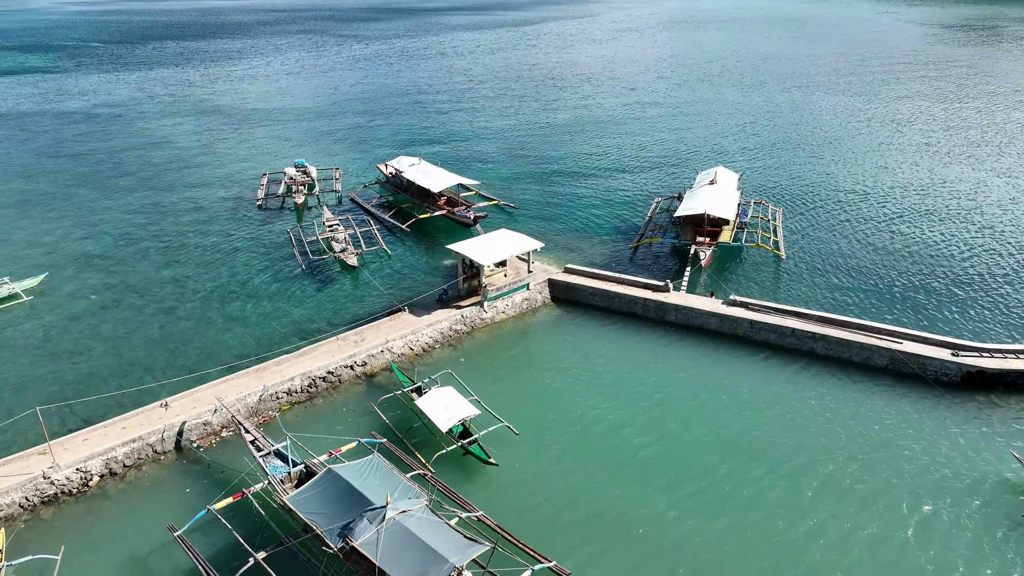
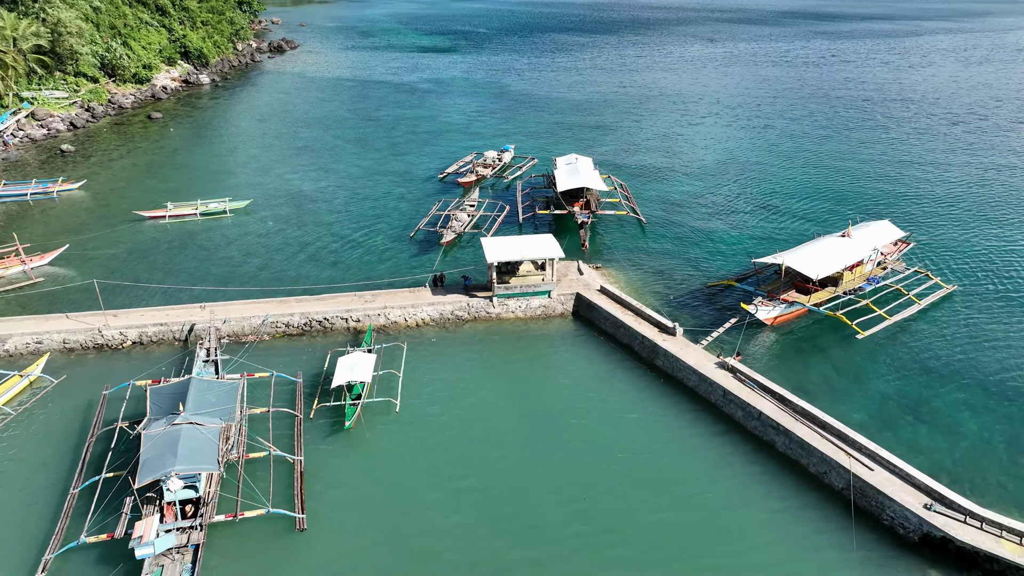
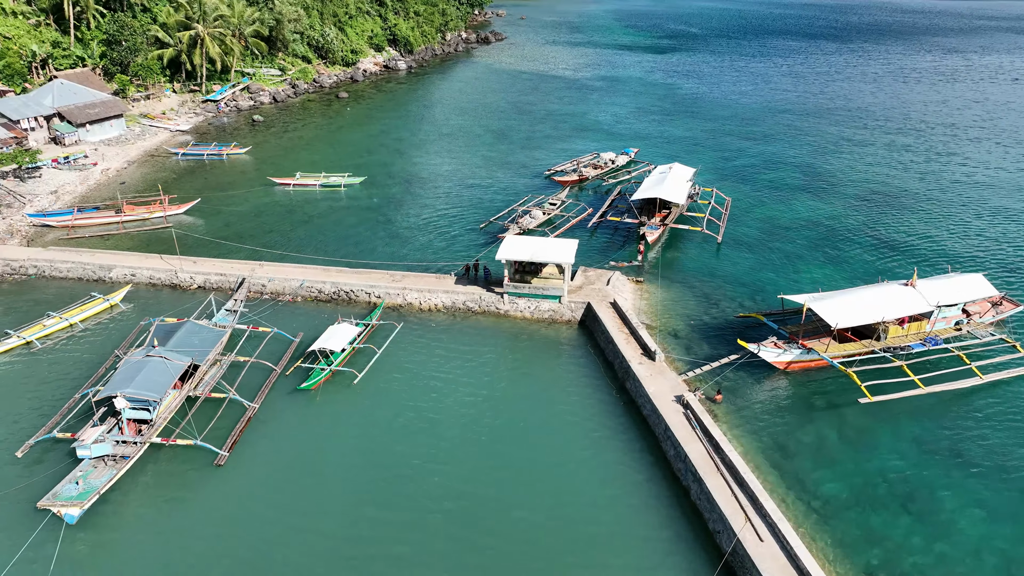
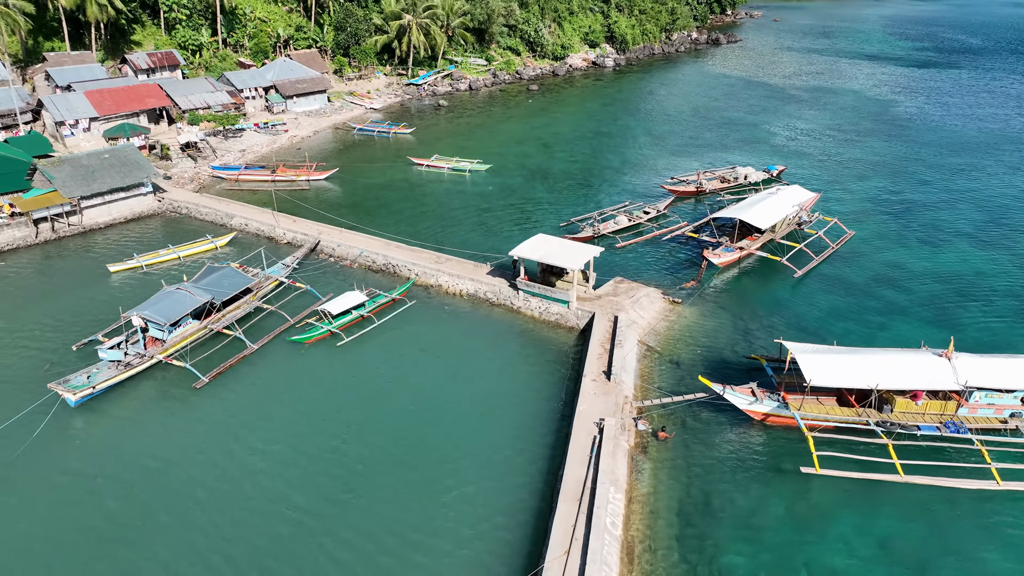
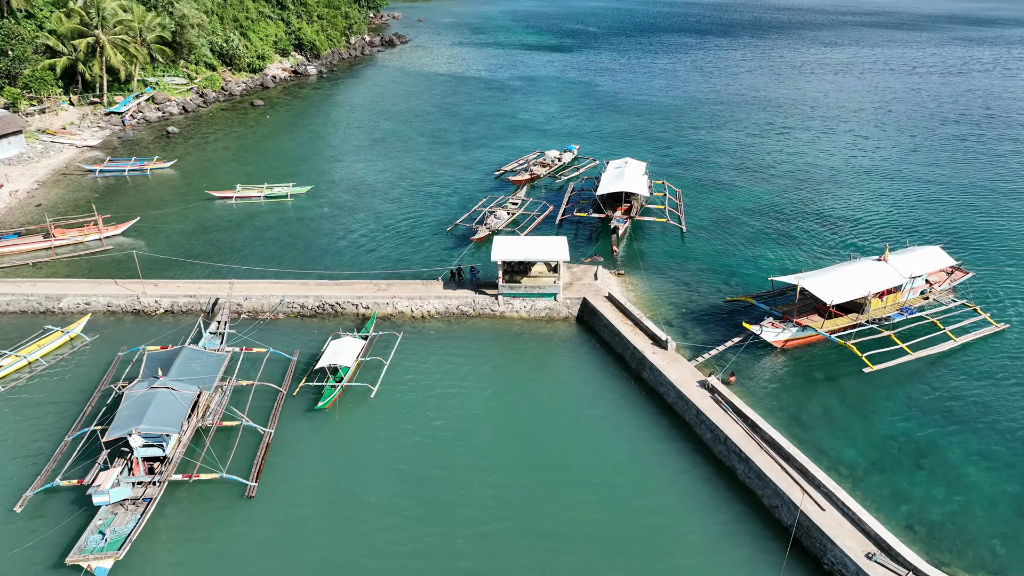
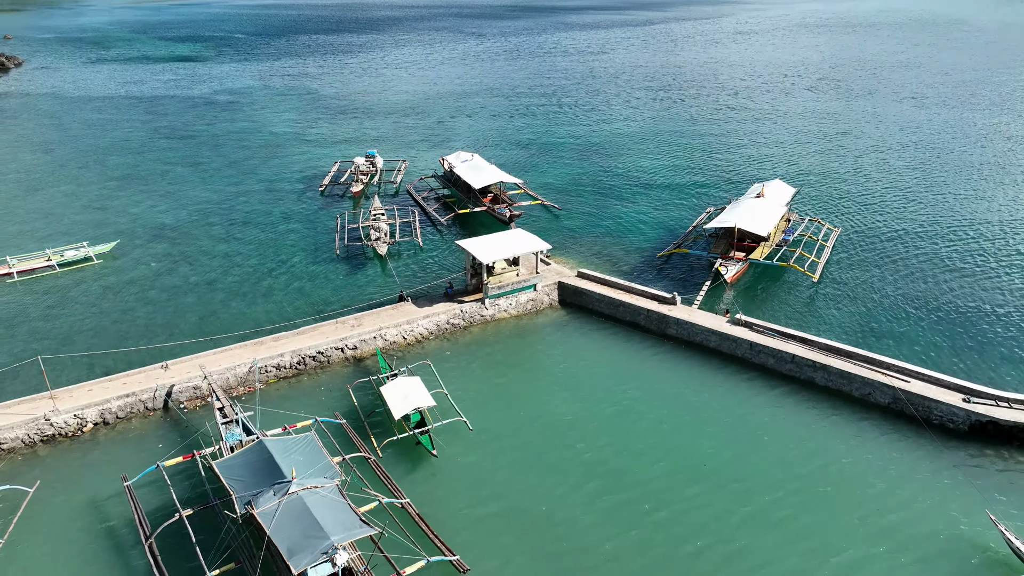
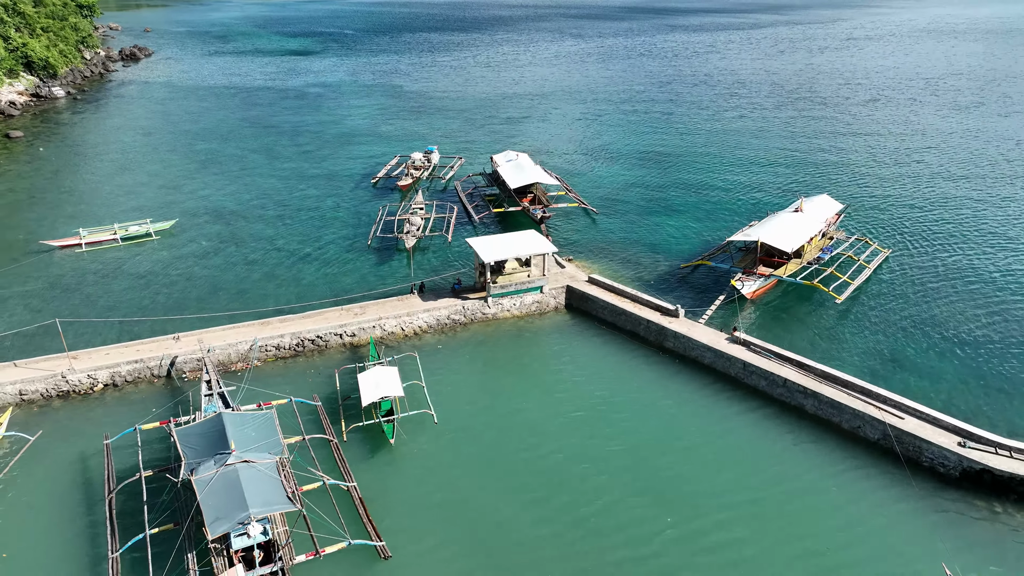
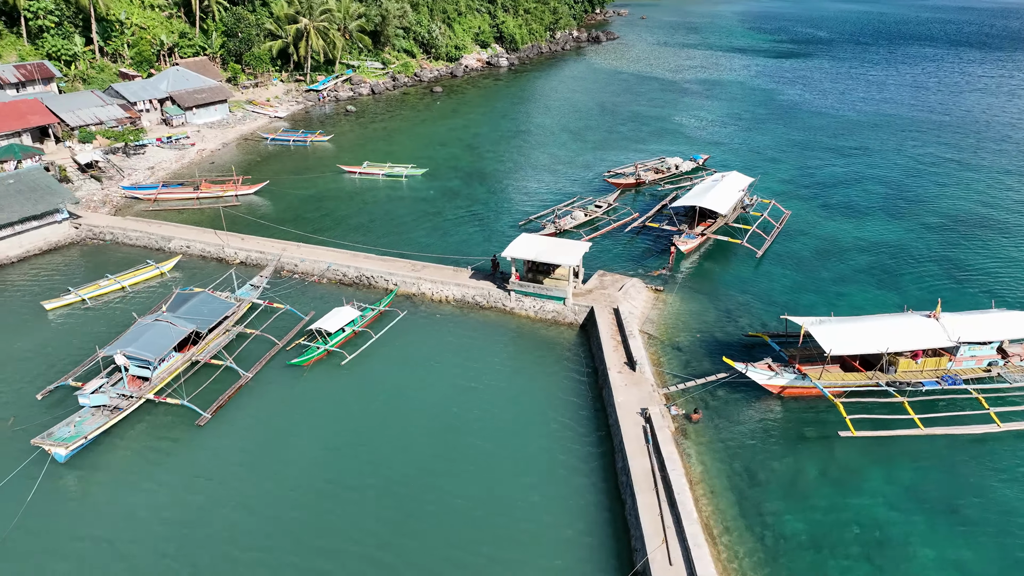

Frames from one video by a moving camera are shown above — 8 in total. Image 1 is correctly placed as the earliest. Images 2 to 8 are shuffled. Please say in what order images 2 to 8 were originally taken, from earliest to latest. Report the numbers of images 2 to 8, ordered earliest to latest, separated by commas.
6, 7, 2, 5, 3, 8, 4
